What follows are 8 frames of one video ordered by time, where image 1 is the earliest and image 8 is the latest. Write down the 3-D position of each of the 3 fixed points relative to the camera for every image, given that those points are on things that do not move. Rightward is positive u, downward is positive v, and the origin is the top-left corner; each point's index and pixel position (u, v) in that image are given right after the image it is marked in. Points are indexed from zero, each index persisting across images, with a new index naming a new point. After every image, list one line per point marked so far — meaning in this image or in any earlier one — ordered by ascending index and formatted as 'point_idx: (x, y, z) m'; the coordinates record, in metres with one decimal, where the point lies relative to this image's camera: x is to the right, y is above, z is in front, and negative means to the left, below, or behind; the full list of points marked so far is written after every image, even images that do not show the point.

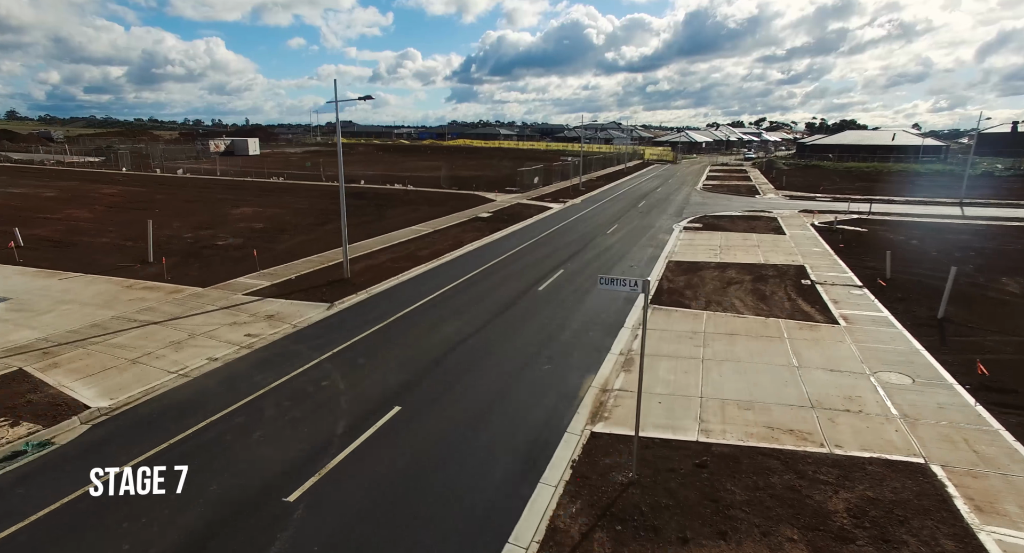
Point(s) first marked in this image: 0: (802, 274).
0: (+10.9, +0.1, +19.5) m
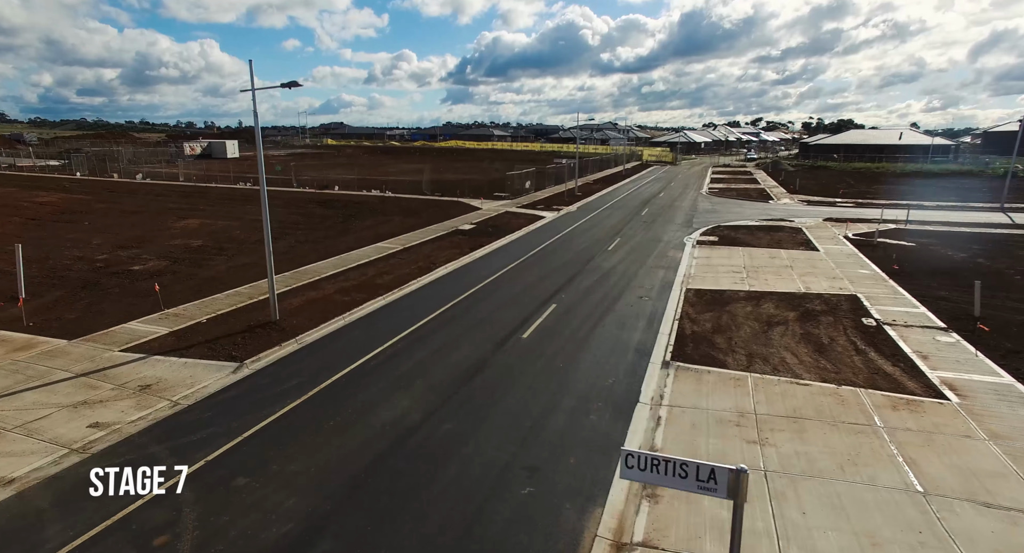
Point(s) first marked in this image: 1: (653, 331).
0: (+10.2, -0.9, +15.3) m
1: (+3.9, -1.5, +14.3) m
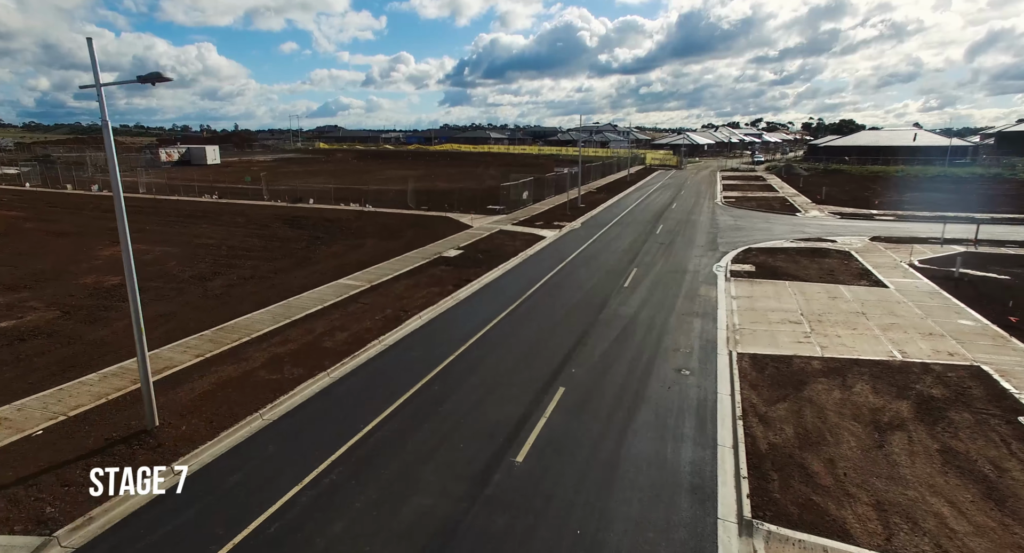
0: (+10.0, -2.4, +10.7) m
1: (+3.7, -3.1, +9.6) m
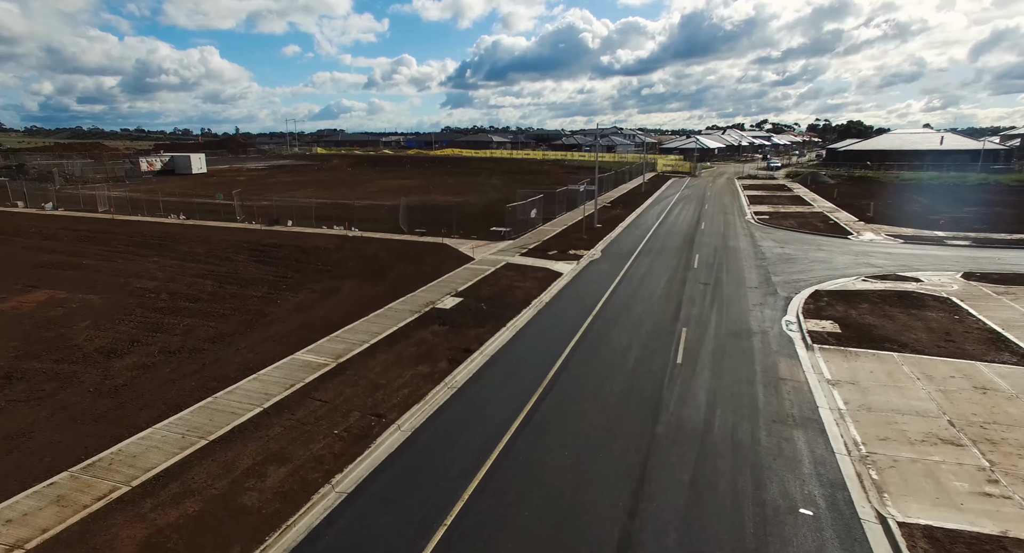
0: (+10.4, -4.4, +5.5) m
1: (+4.0, -5.1, +4.5) m
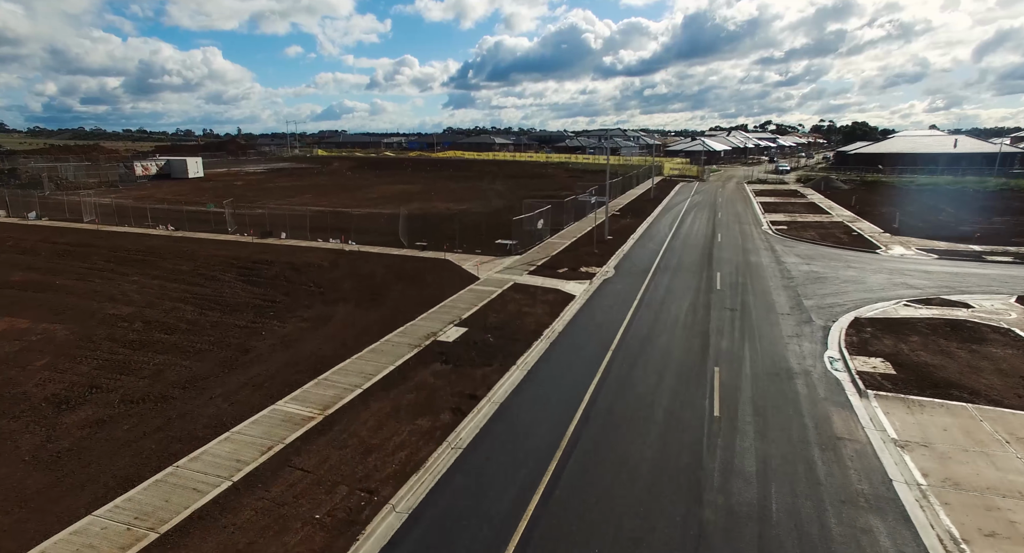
0: (+10.7, -5.4, +3.5) m
1: (+4.3, -6.1, +2.5) m
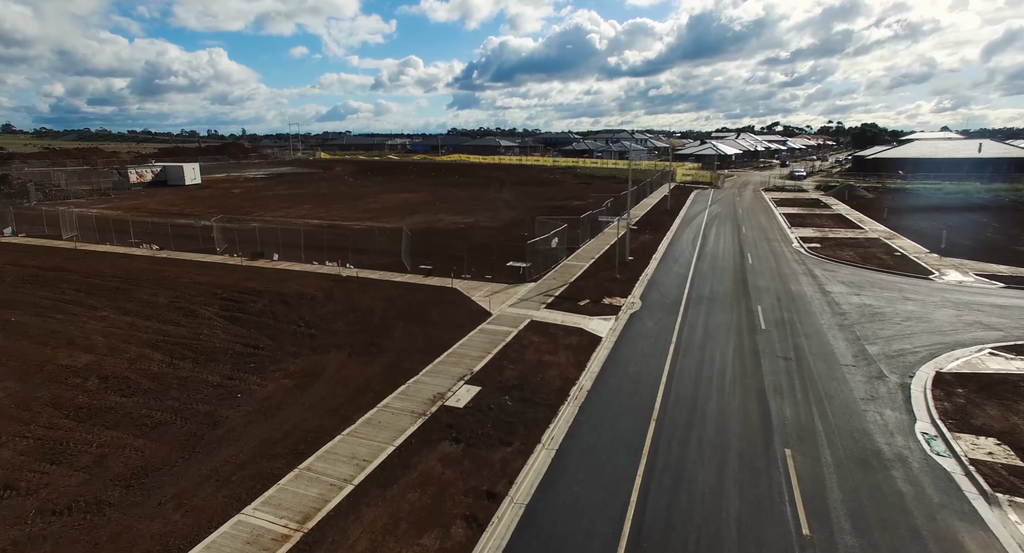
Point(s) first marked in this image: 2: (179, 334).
0: (+11.2, -6.9, +0.6) m
1: (+4.8, -7.6, -0.4) m
2: (-12.4, -2.1, +19.4) m
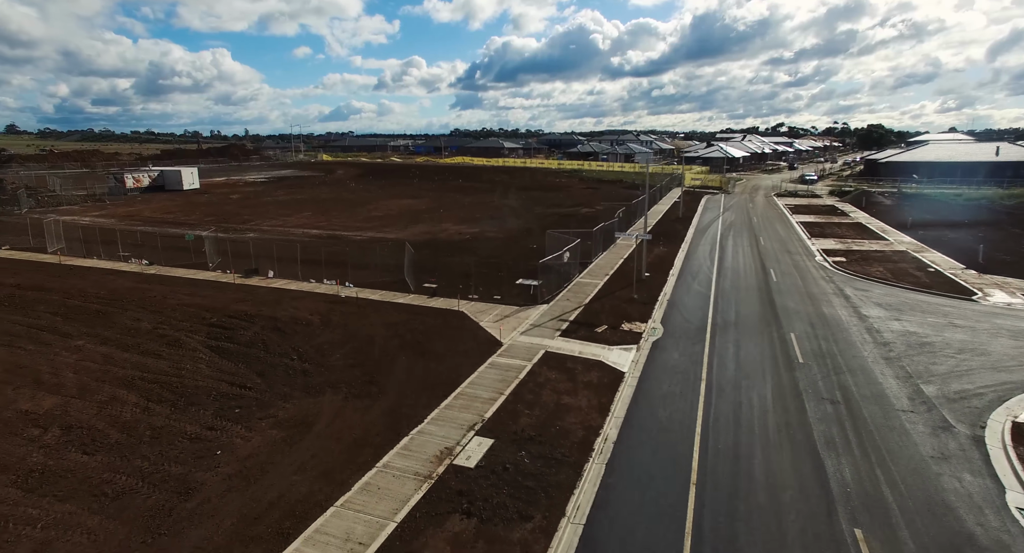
0: (+11.6, -7.9, -1.4) m
1: (+5.2, -8.6, -2.3) m
2: (-11.9, -3.1, +17.6) m
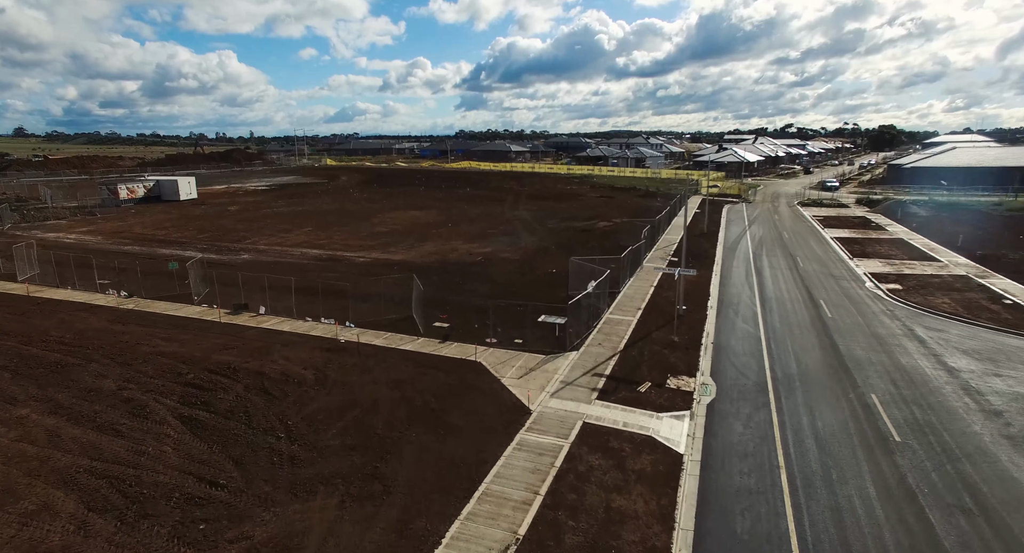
0: (+12.4, -9.7, -4.8) m
1: (+6.0, -10.3, -5.7) m
2: (-11.0, -4.9, +14.3) m
